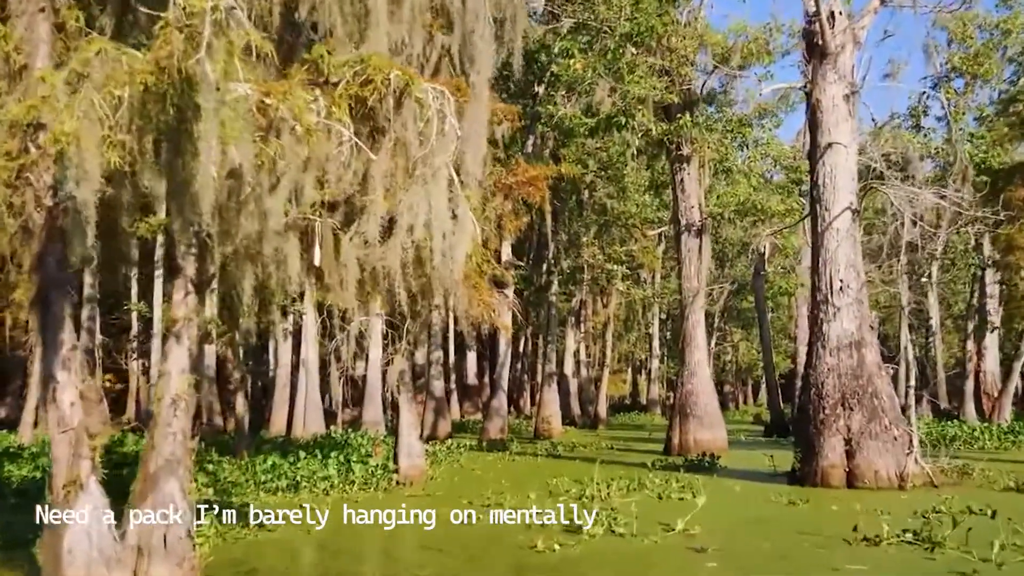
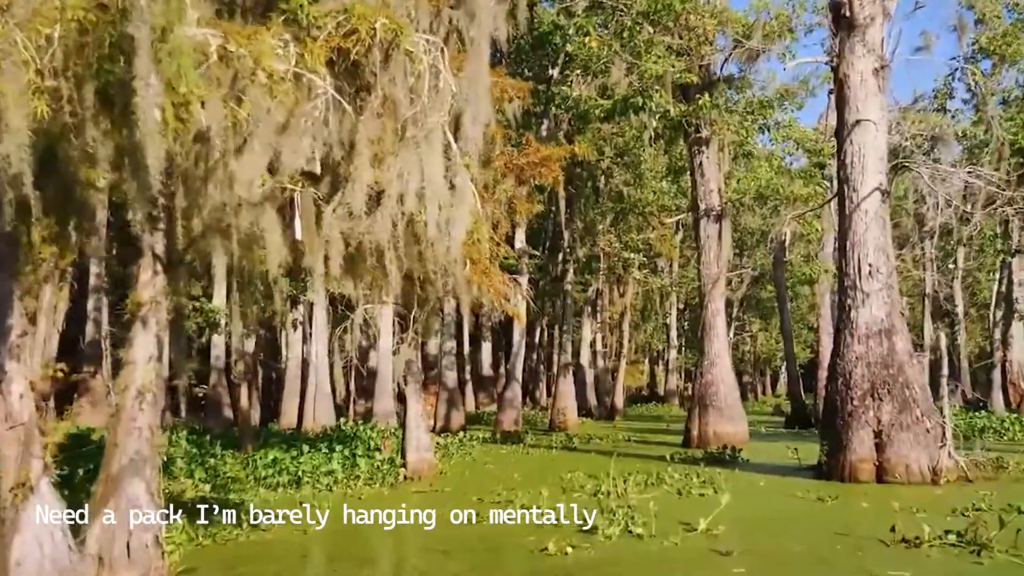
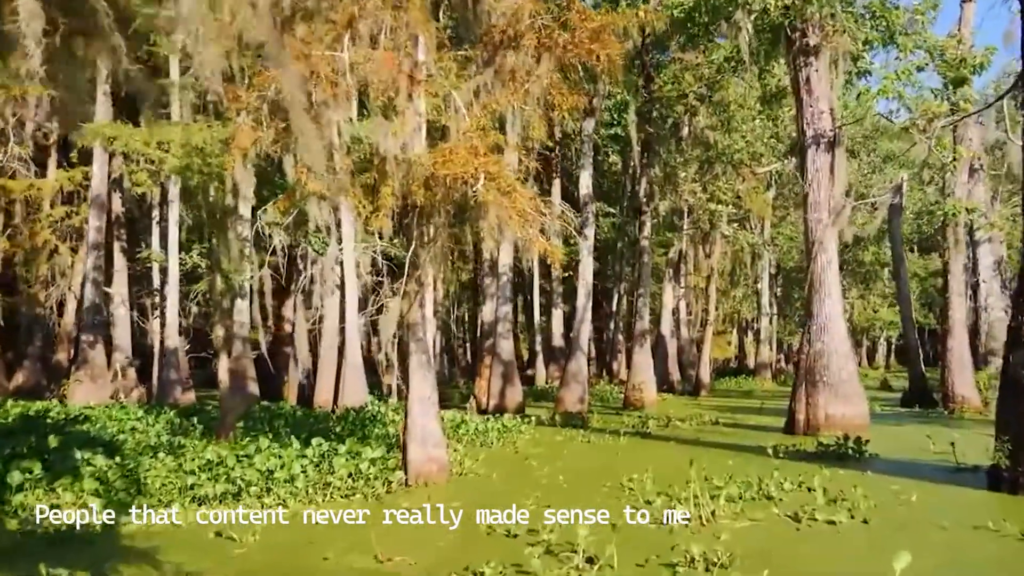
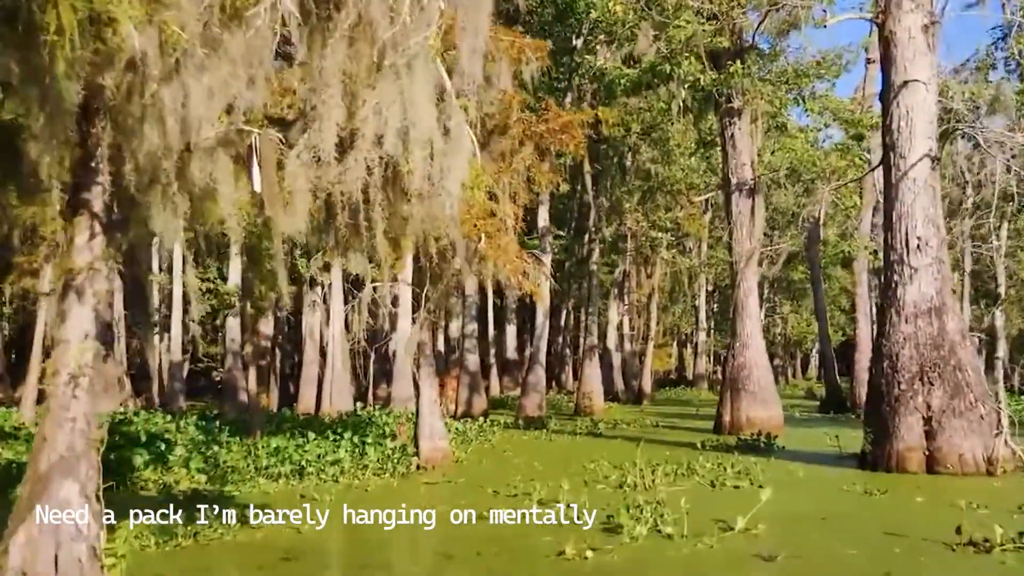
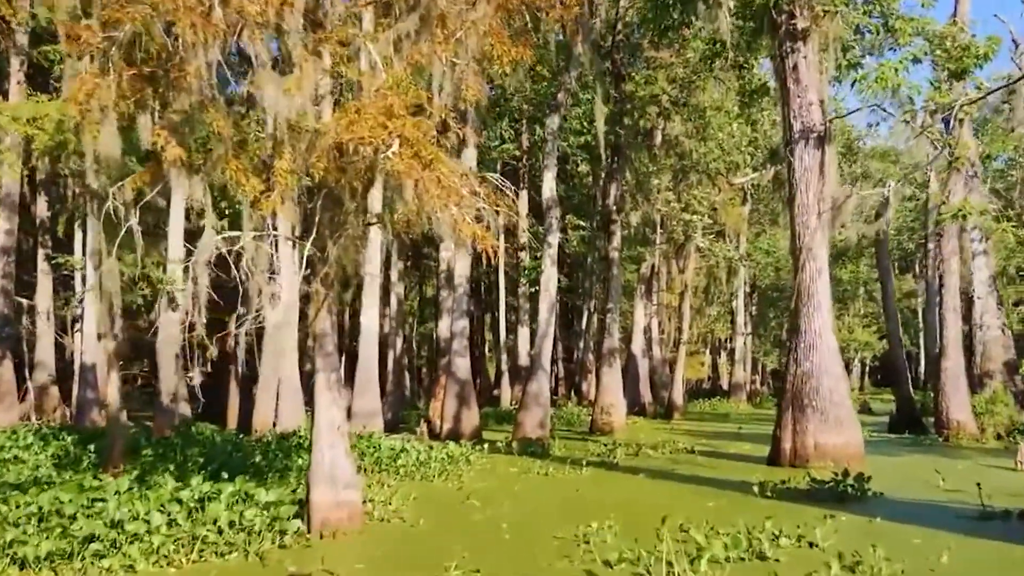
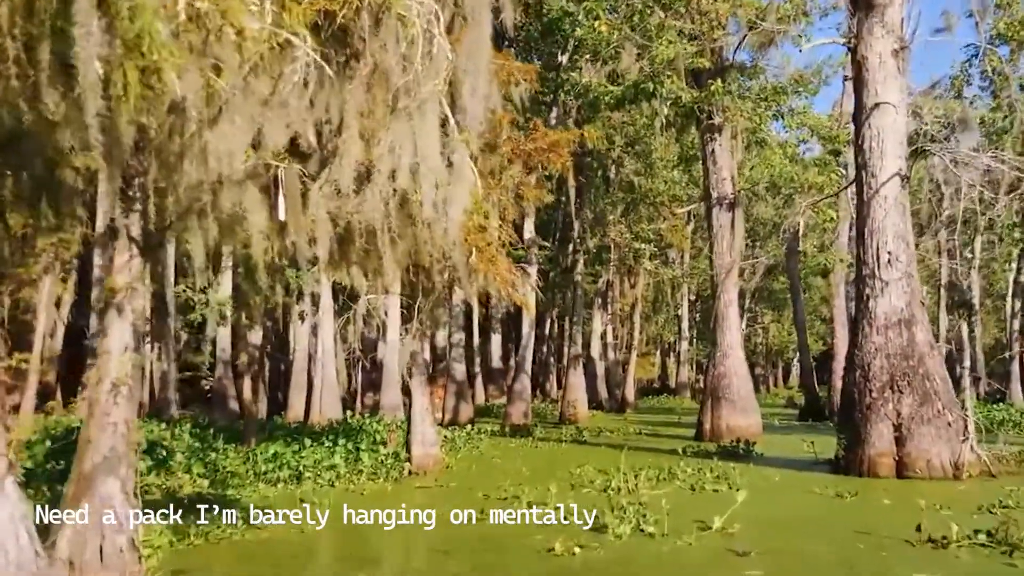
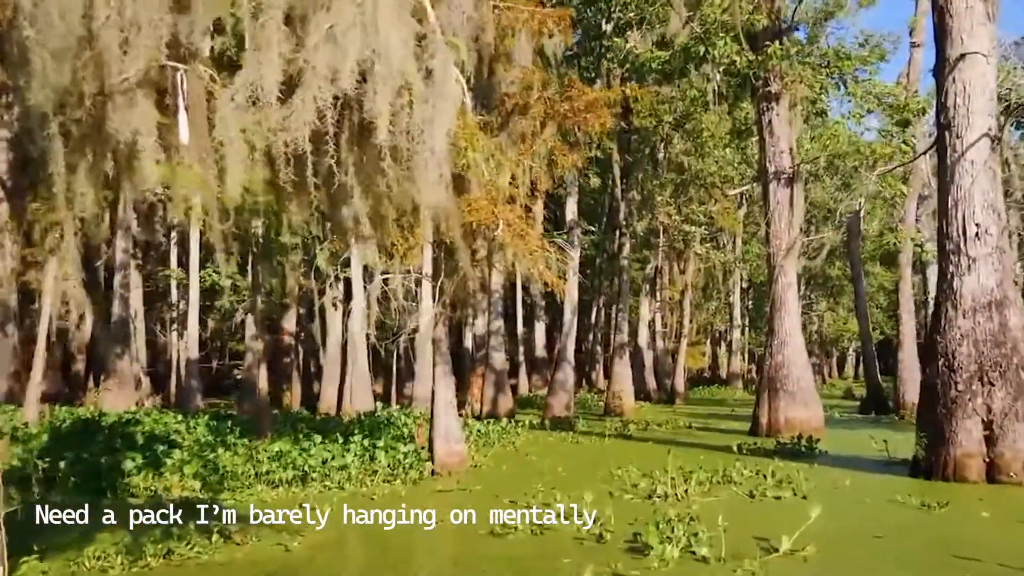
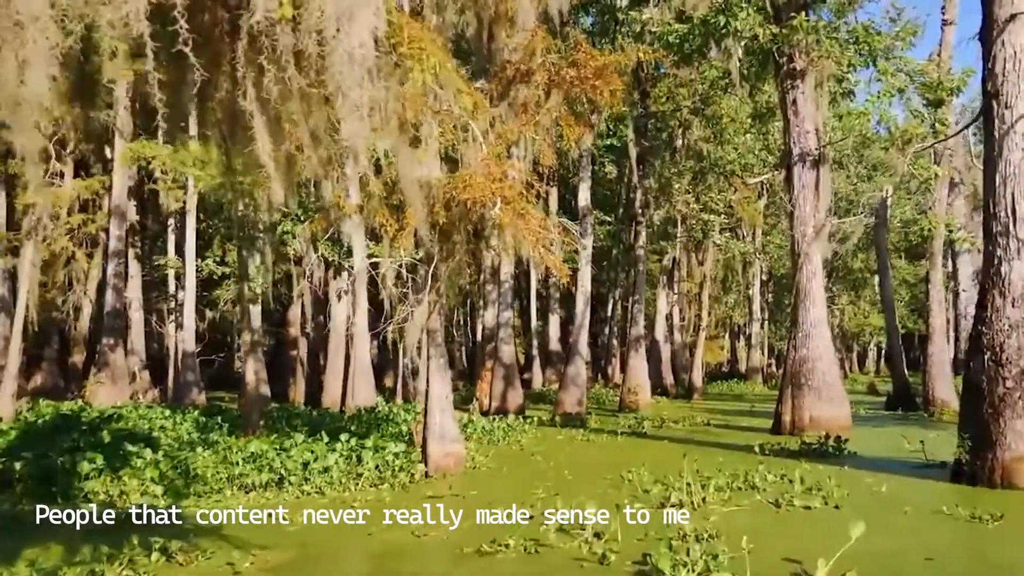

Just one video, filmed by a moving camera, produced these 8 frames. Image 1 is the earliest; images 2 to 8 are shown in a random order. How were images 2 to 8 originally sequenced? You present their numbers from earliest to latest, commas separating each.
2, 6, 4, 7, 8, 3, 5
